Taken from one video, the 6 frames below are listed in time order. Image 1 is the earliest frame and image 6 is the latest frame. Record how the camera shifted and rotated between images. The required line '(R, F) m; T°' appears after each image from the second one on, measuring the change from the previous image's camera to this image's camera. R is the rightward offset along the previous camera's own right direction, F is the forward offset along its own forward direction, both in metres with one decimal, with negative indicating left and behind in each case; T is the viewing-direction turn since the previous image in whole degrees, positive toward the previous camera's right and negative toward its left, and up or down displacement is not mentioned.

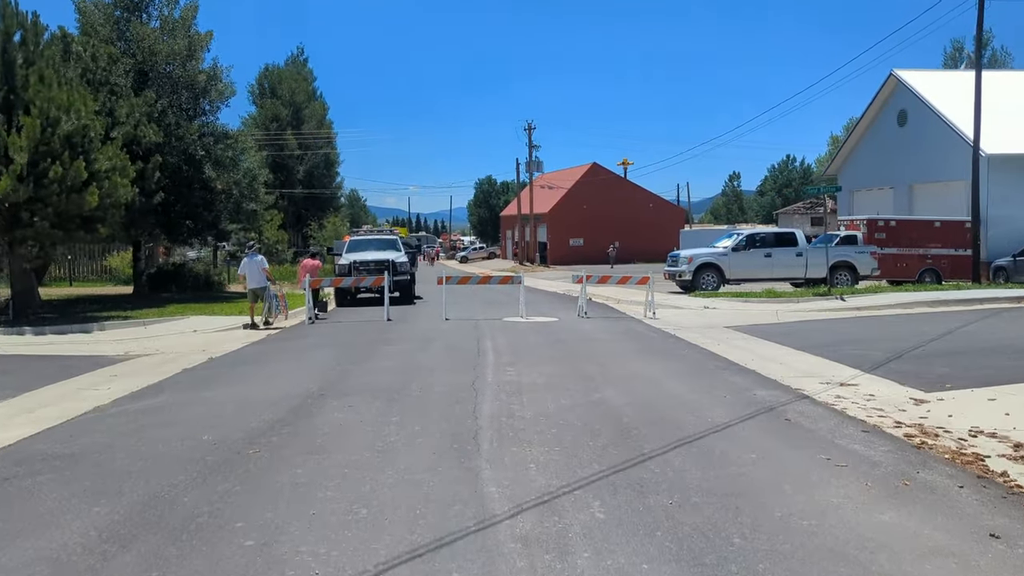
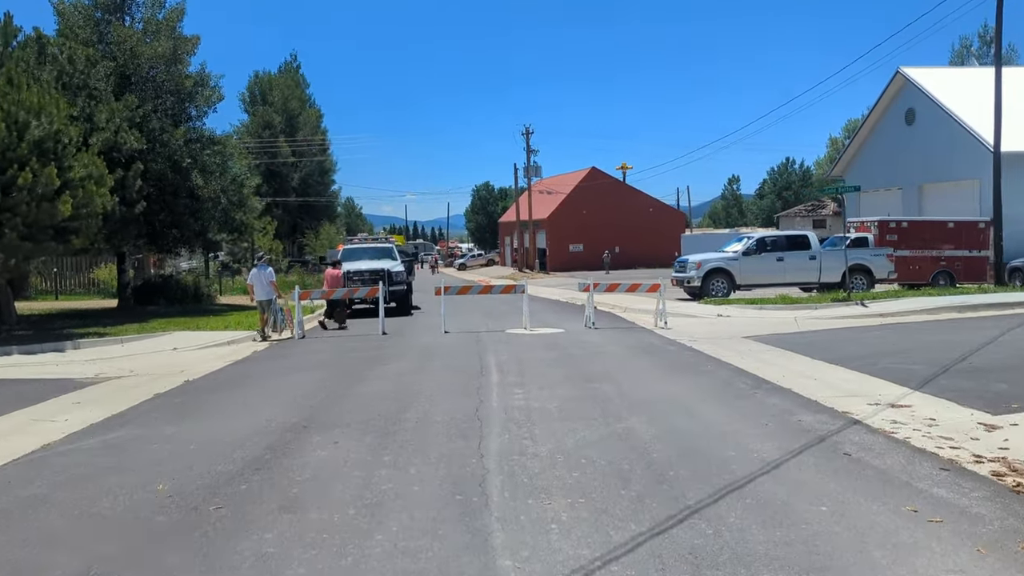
(-0.1, +1.1) m; 0°
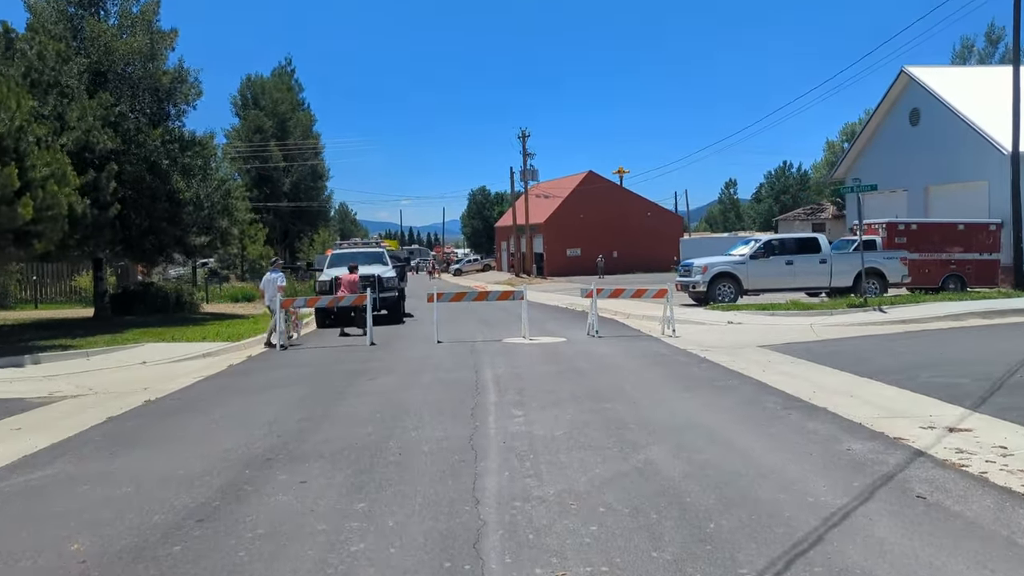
(0.0, +1.2) m; 0°
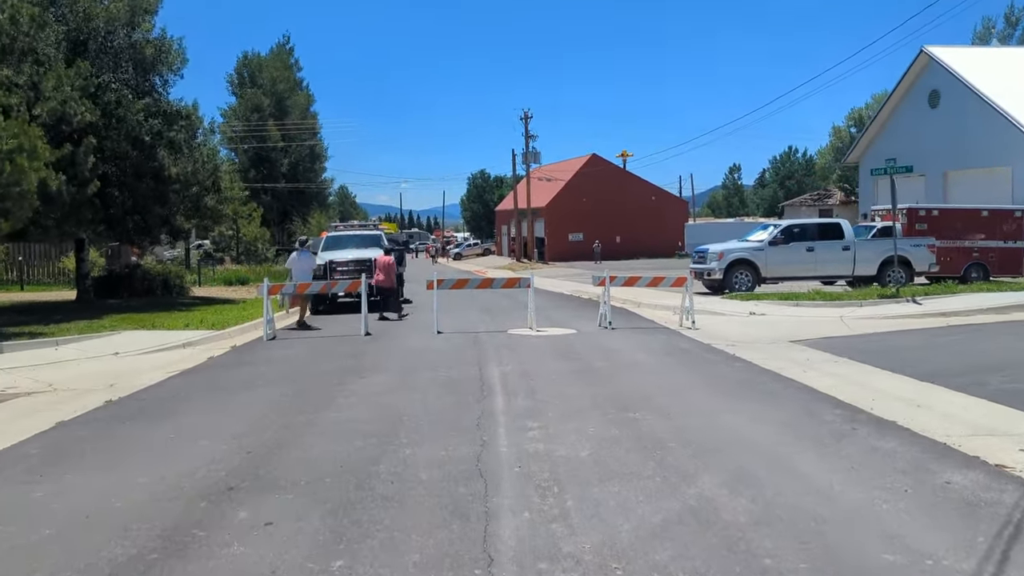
(-0.1, +1.3) m; 0°
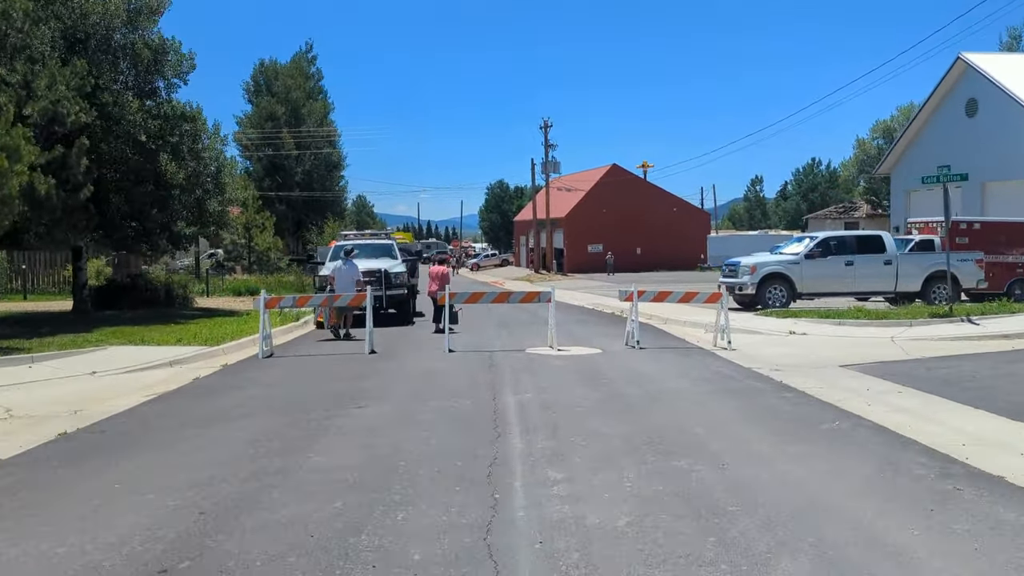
(0.0, +1.3) m; -1°
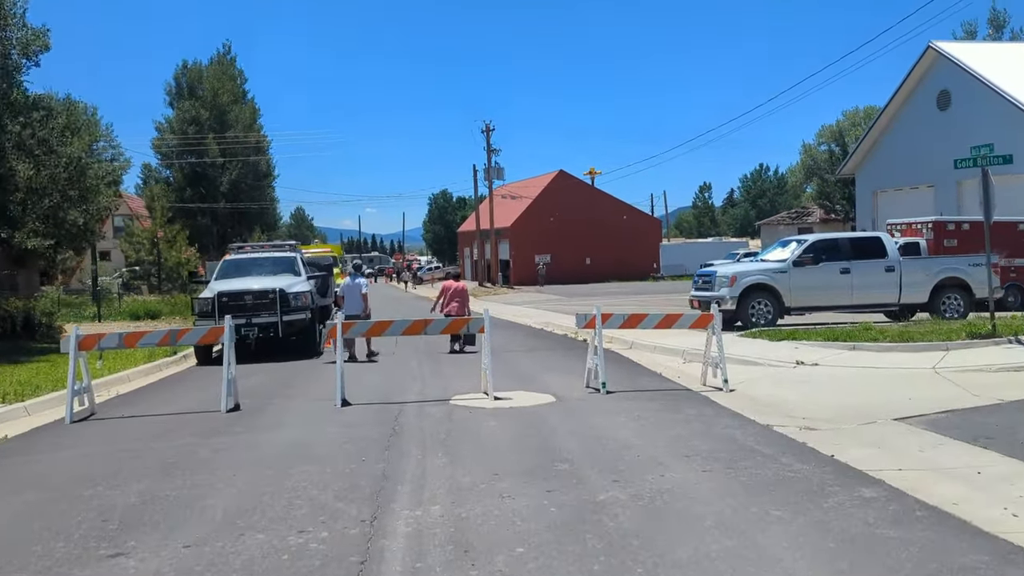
(+0.3, +3.8) m; +3°
